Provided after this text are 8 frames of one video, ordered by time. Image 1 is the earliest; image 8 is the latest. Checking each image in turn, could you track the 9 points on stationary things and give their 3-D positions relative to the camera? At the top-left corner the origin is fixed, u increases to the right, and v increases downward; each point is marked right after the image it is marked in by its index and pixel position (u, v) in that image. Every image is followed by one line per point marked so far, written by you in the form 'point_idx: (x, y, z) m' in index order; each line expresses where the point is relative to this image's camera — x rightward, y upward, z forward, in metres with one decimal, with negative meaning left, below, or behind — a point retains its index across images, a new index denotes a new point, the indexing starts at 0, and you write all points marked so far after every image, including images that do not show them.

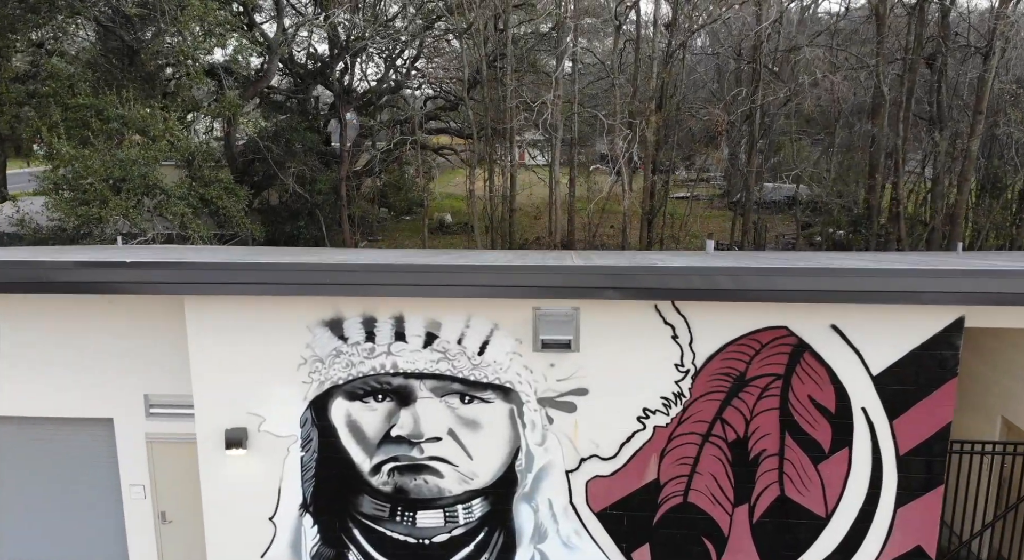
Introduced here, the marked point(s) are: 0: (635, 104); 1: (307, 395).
0: (+2.7, +3.8, +13.7) m
1: (-1.5, -0.8, +4.5) m
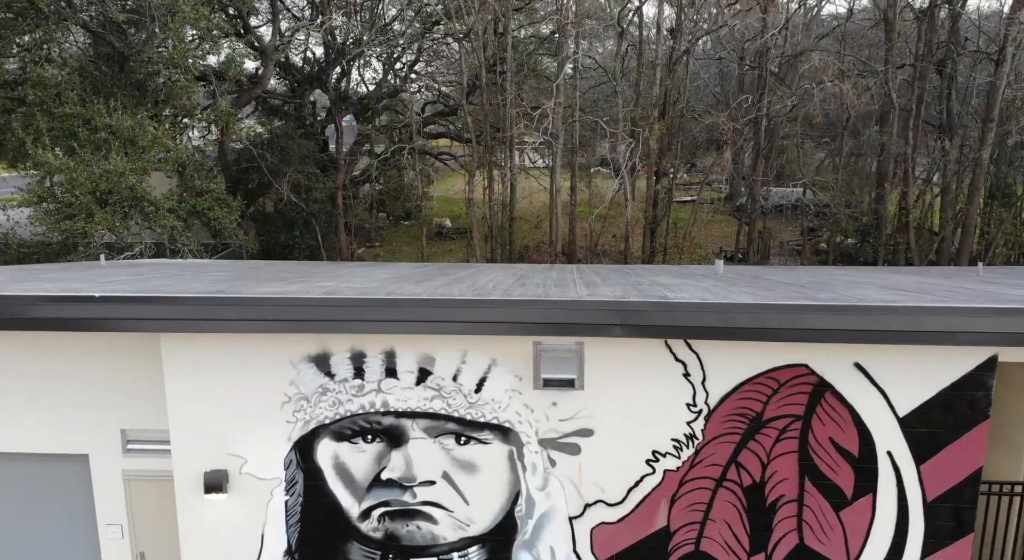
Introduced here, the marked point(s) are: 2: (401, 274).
0: (+2.7, +3.6, +13.4) m
1: (-1.5, -1.0, +4.2) m
2: (-1.1, 0.0, +6.0) m
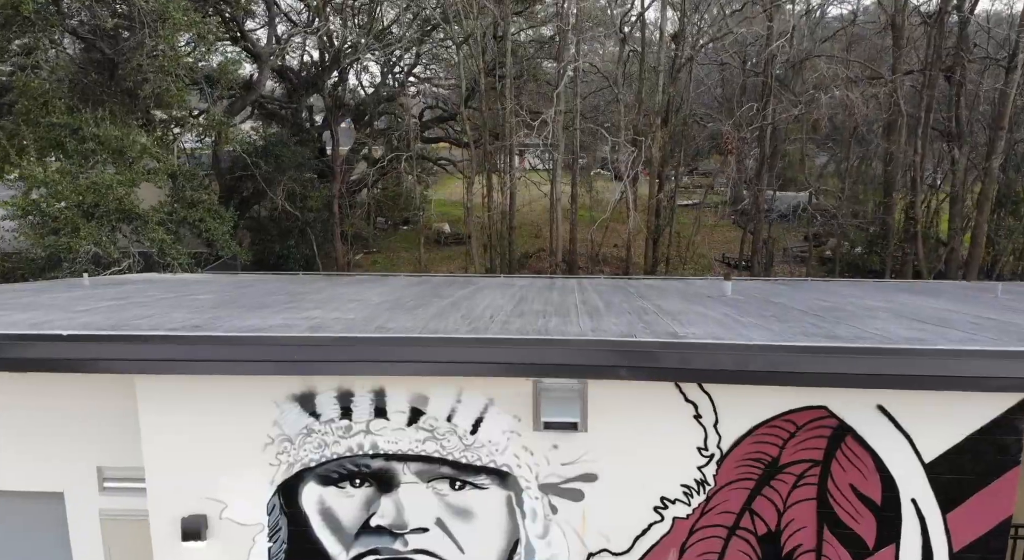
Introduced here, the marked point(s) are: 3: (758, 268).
0: (+2.7, +3.4, +13.2) m
1: (-1.5, -1.2, +3.9) m
2: (-1.1, -0.2, +5.8) m
3: (+5.4, +0.2, +13.6) m
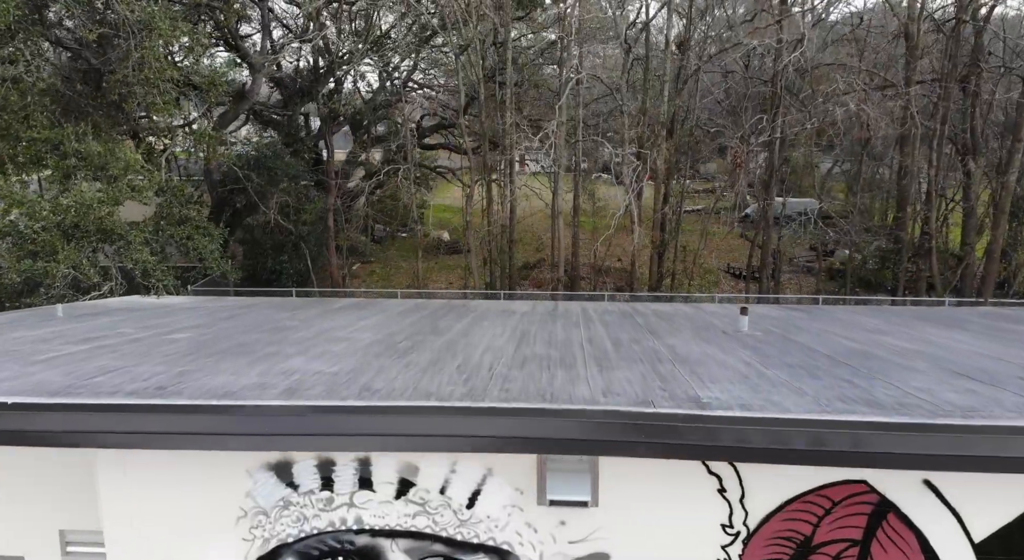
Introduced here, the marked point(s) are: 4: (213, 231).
0: (+2.7, +3.1, +12.8) m
1: (-1.5, -1.5, +3.5) m
2: (-1.1, -0.5, +5.3) m
3: (+5.4, -0.1, +13.2) m
4: (-4.9, +0.8, +10.3) m
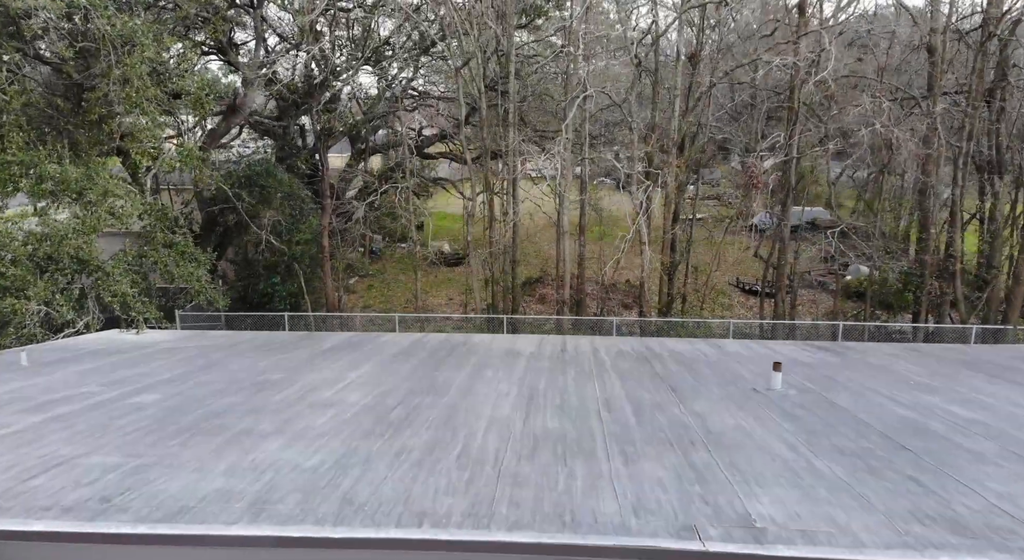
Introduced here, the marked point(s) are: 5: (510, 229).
0: (+2.8, +2.7, +12.2) m
1: (-1.4, -2.0, +3.0) m
2: (-1.0, -0.9, +4.8) m
3: (+5.5, -0.5, +12.7) m
4: (-4.8, +0.4, +9.8) m
5: (0.0, +1.1, +13.4) m
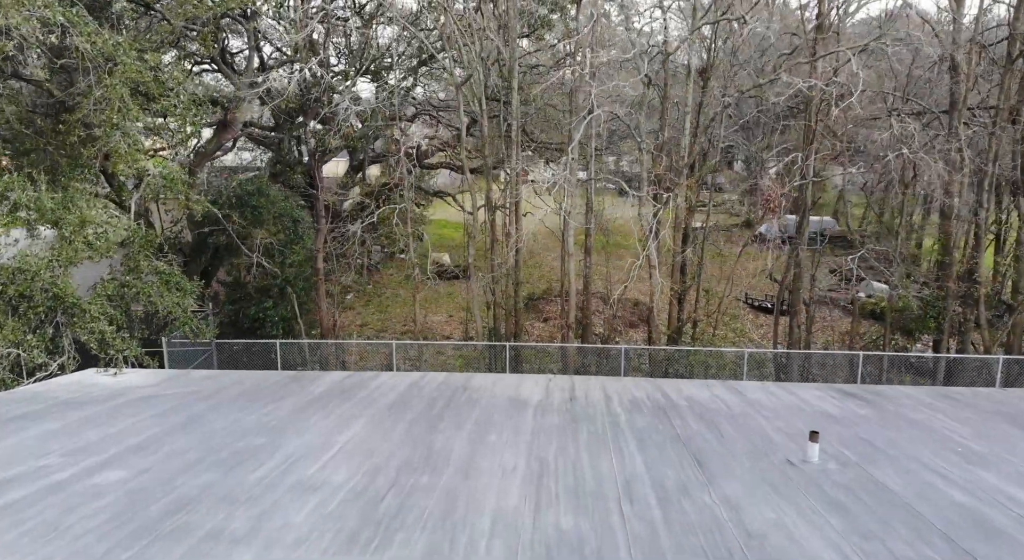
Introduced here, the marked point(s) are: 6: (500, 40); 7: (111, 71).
0: (+2.8, +2.2, +11.7) m
1: (-1.4, -2.4, +2.5) m
2: (-1.0, -1.3, +4.3) m
3: (+5.5, -1.0, +12.1) m
4: (-4.8, -0.1, +9.2) m
5: (0.0, +0.7, +12.9) m
6: (-0.2, +4.5, +11.9) m
7: (-5.5, +2.9, +8.7) m
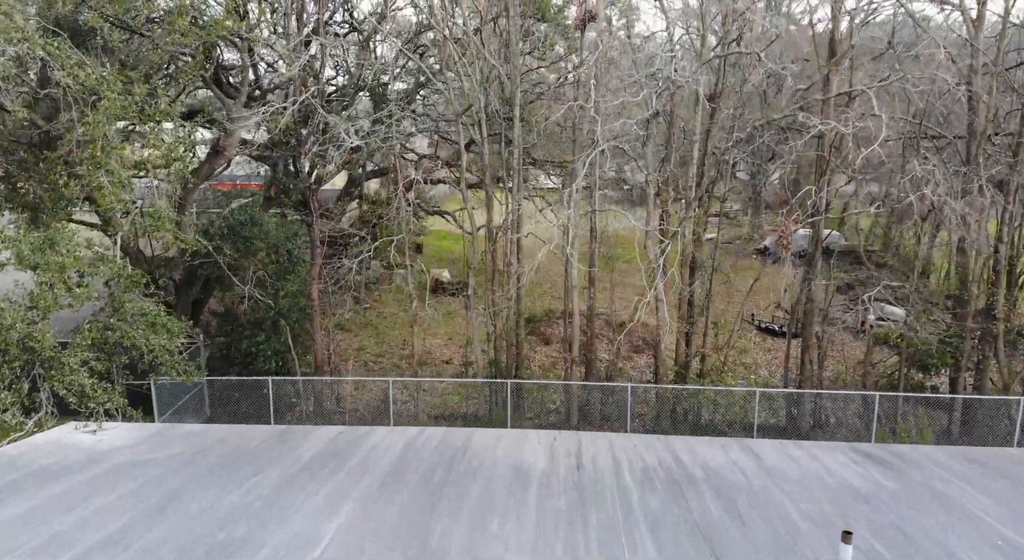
0: (+2.8, +1.6, +11.3) m
1: (-1.4, -3.0, +2.1) m
2: (-0.9, -1.9, +3.9) m
3: (+5.5, -1.6, +11.7) m
4: (-4.8, -0.6, +8.8) m
5: (0.0, +0.1, +12.5) m
6: (-0.2, +3.9, +11.5) m
7: (-5.5, +2.3, +8.3) m
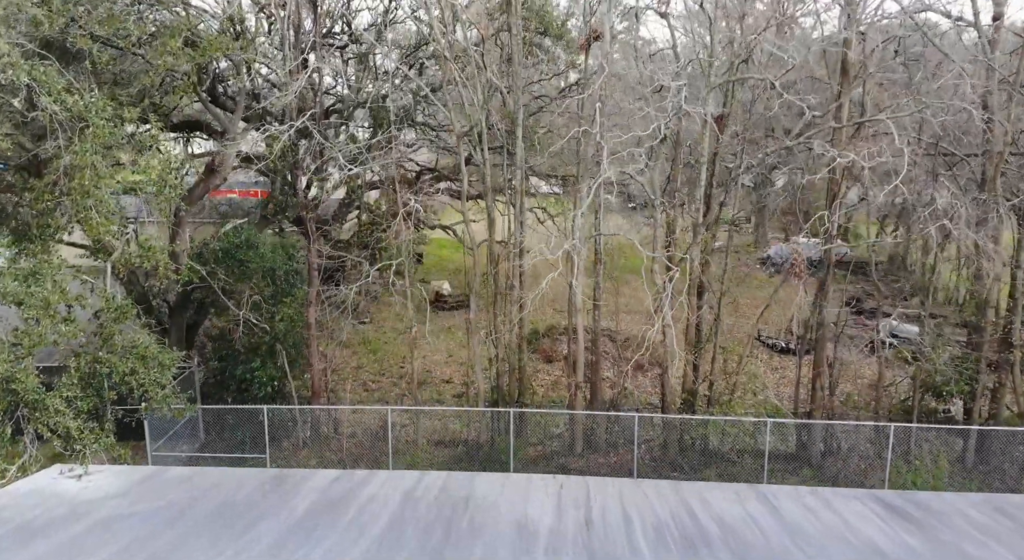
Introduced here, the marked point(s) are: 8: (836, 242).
0: (+2.9, +1.2, +11.0) m
1: (-1.3, -3.4, +1.8) m
2: (-0.9, -2.3, +3.6) m
3: (+5.6, -2.0, +11.4) m
4: (-4.7, -1.1, +8.5) m
5: (+0.1, -0.3, +12.2) m
6: (-0.1, +3.5, +11.2) m
7: (-5.4, +1.9, +8.0) m
8: (+5.3, +0.6, +10.3) m
